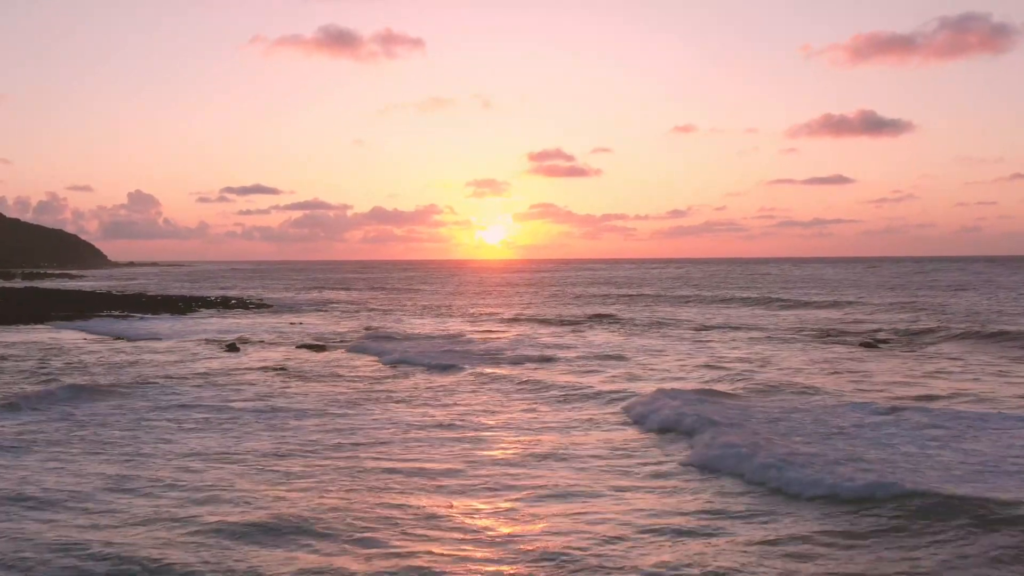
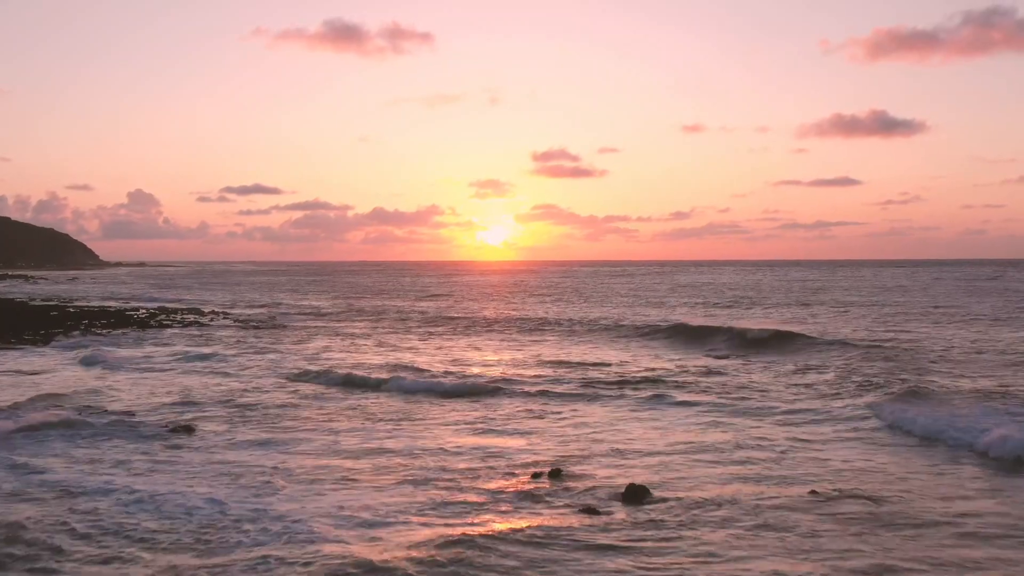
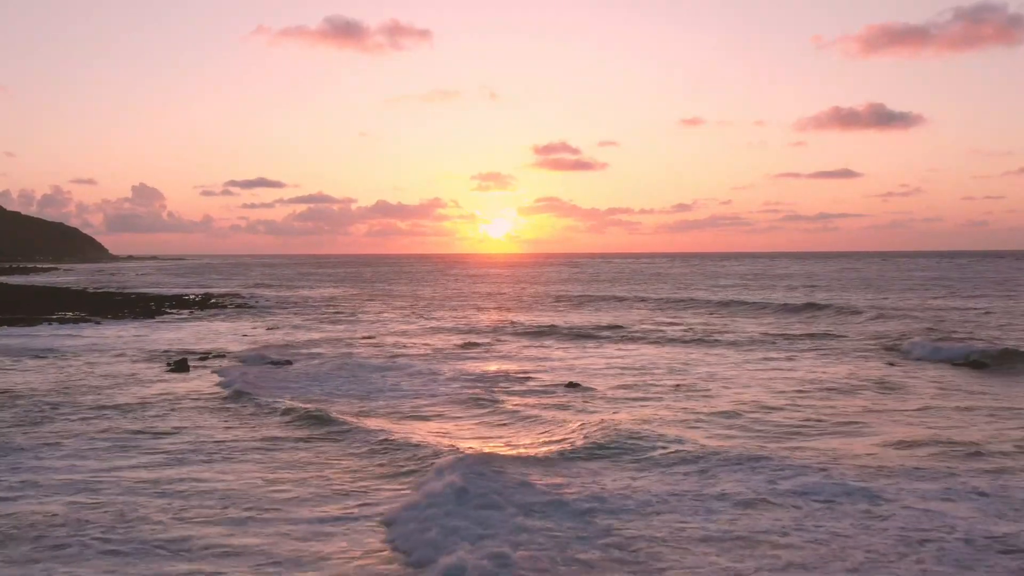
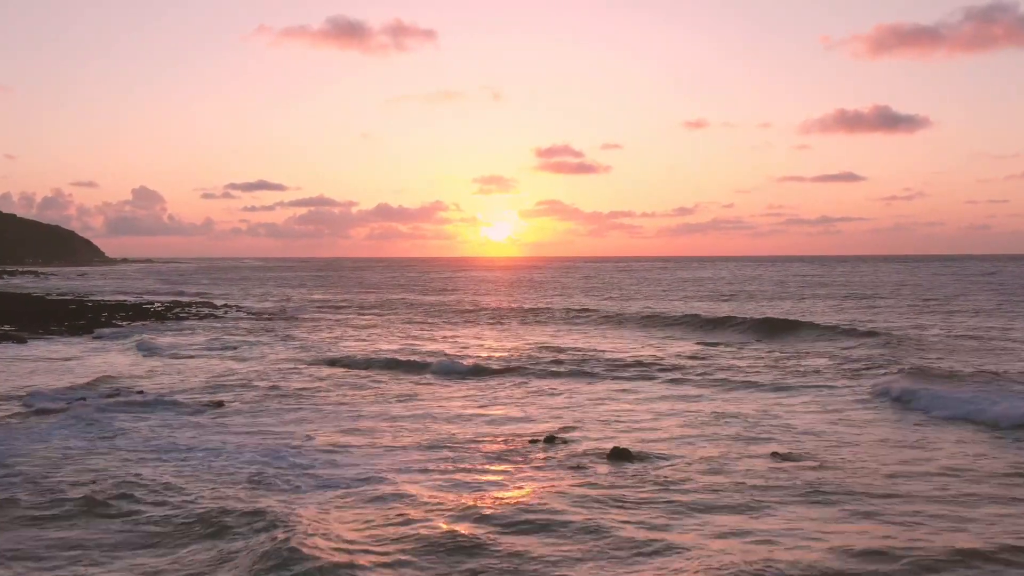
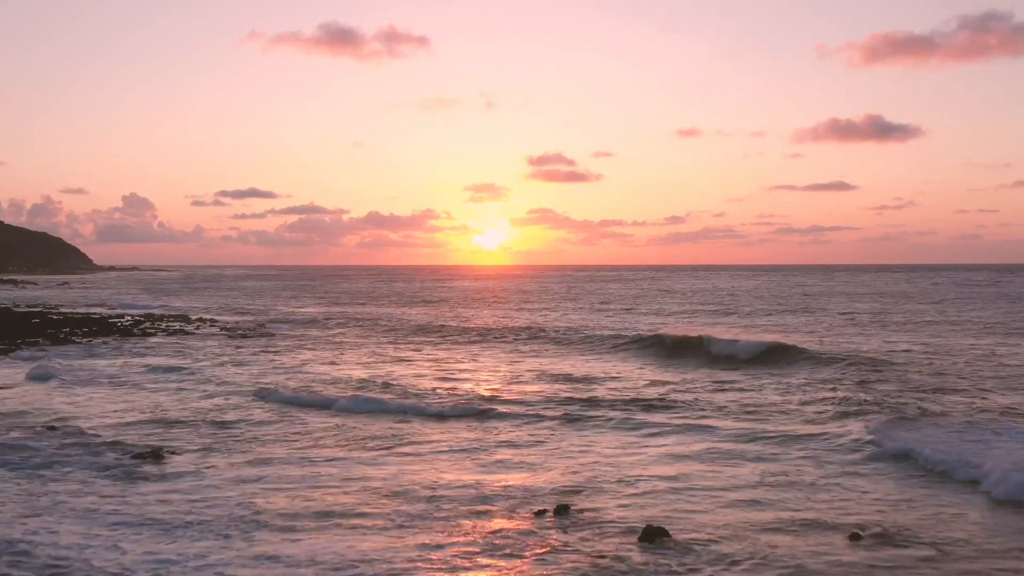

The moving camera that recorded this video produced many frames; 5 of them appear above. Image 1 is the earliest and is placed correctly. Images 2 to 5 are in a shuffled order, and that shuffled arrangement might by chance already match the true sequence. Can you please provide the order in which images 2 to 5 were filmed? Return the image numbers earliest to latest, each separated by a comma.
3, 4, 2, 5
